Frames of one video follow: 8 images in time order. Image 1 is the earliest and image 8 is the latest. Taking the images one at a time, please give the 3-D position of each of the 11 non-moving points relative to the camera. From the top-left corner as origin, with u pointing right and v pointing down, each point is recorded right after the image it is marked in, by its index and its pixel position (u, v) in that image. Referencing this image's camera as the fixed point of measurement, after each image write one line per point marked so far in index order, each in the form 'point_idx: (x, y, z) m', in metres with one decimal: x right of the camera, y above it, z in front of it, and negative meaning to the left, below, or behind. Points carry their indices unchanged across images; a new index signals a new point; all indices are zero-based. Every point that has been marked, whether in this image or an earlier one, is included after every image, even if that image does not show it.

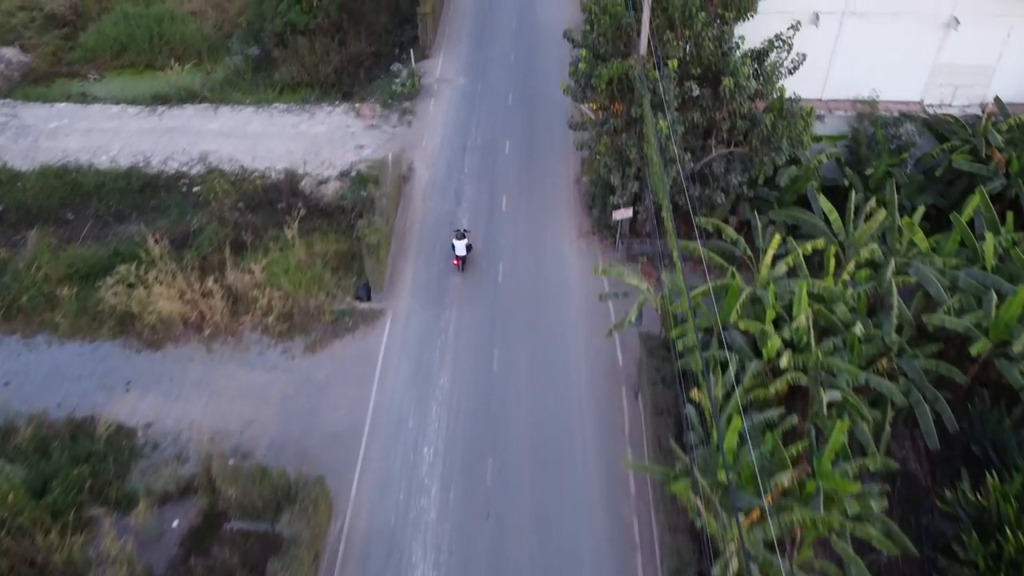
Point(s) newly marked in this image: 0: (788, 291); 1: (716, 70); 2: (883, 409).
0: (+5.5, -0.1, +16.0) m
1: (+4.7, +5.1, +18.7) m
2: (+7.1, -2.3, +15.4) m
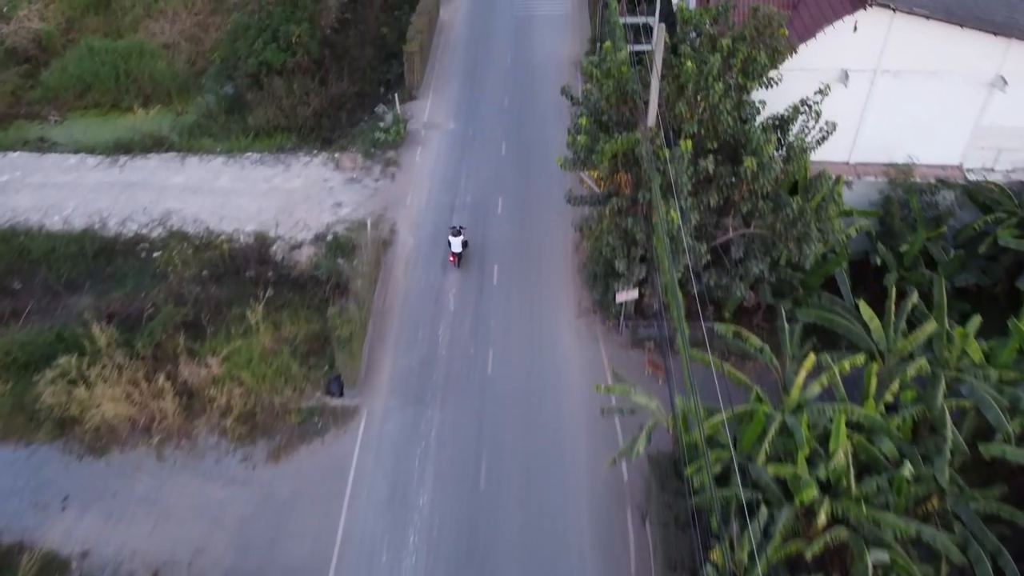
0: (+5.3, -2.2, +13.7) m
1: (+4.5, +2.9, +16.4) m
2: (+6.9, -4.5, +13.1) m
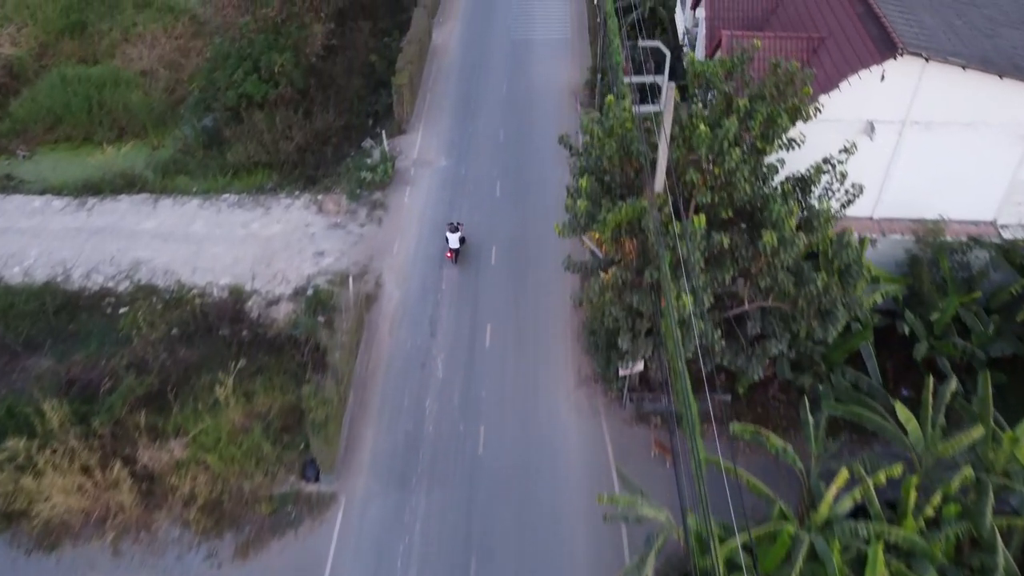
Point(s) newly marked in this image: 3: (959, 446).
0: (+5.1, -3.8, +12.0) m
1: (+4.4, +1.4, +14.7) m
2: (+6.7, -6.0, +11.4) m
3: (+7.2, -2.5, +12.9) m
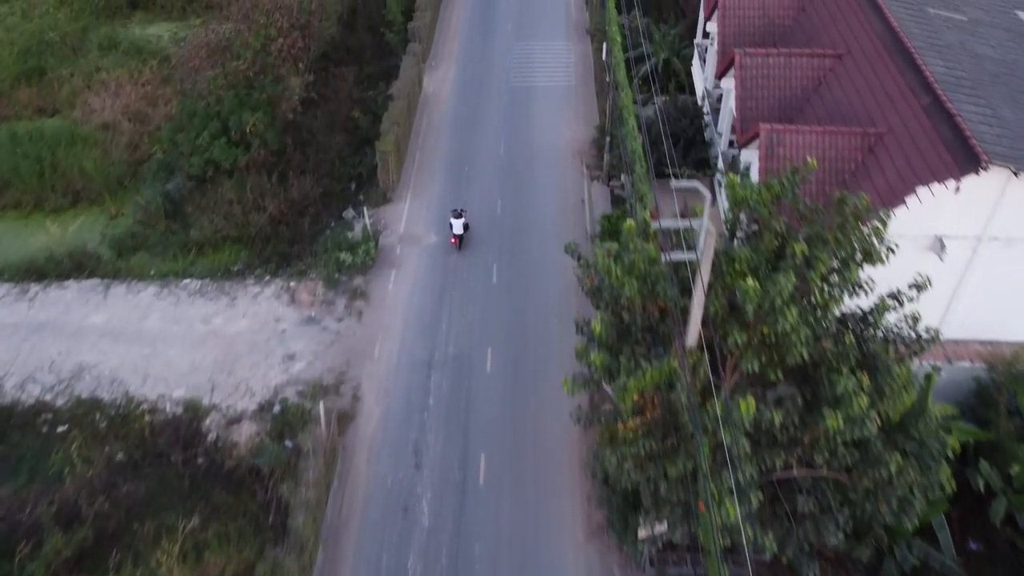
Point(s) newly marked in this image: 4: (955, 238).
0: (+5.1, -6.4, +9.2) m
1: (+4.3, -1.3, +11.8) m
2: (+6.7, -8.7, +8.5) m
3: (+7.1, -5.2, +10.0) m
4: (+7.8, +0.9, +14.2) m
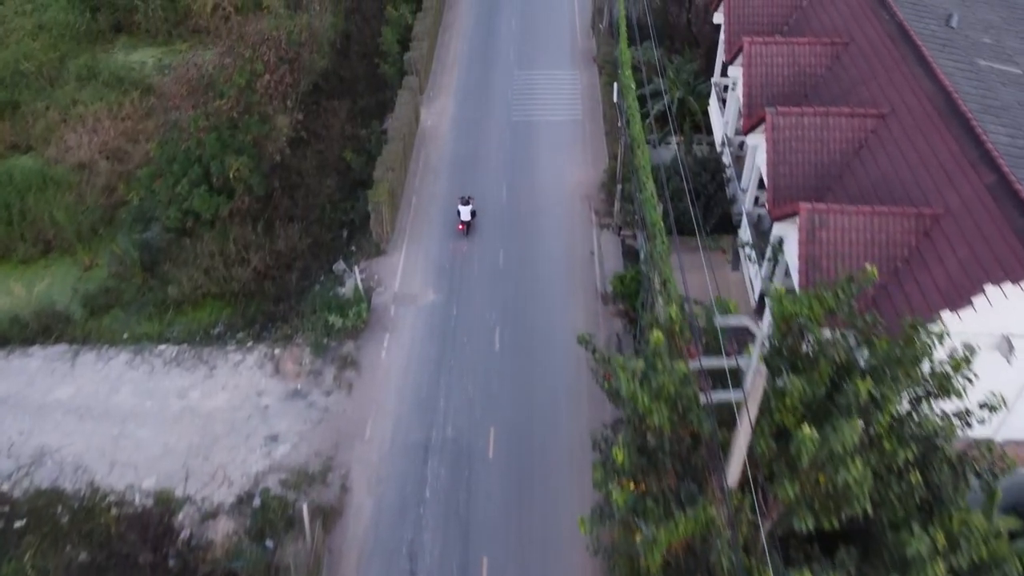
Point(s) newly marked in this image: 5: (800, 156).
0: (+5.2, -8.1, +7.4) m
1: (+4.4, -2.9, +10.1) m
2: (+6.8, -10.3, +6.8) m
3: (+7.2, -6.8, +8.3) m
4: (+7.9, -0.8, +12.4) m
5: (+5.5, +2.5, +15.5) m
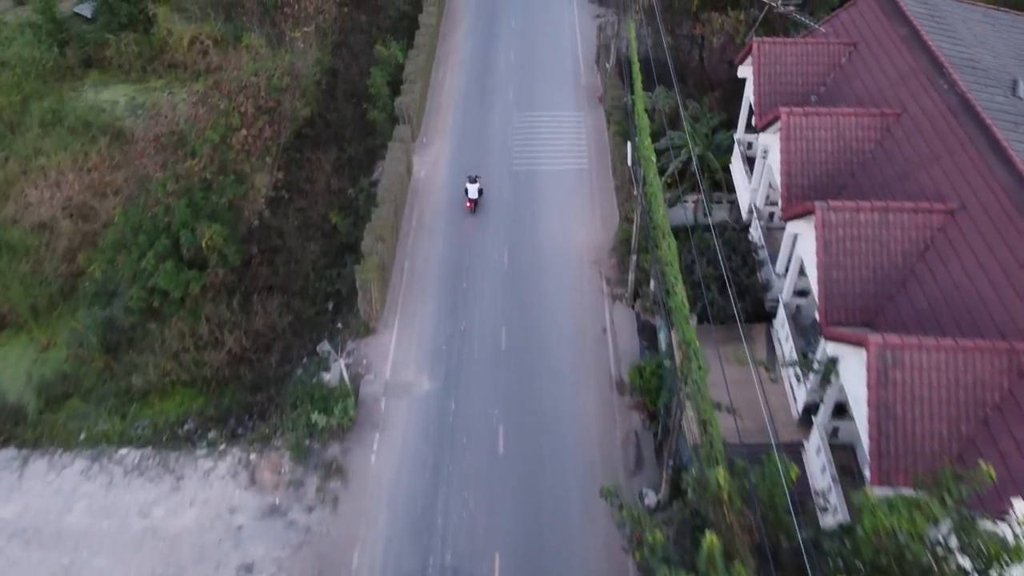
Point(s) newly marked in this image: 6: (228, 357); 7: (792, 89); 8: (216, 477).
0: (+5.5, -10.1, +5.2) m
1: (+4.6, -5.0, +7.9) m
2: (+7.1, -12.4, +4.6) m
3: (+7.5, -8.9, +6.1) m
4: (+8.1, -2.8, +10.3) m
5: (+5.6, +0.5, +13.3) m
6: (-7.0, -1.8, +19.9) m
7: (+6.3, +4.4, +18.0) m
8: (-6.3, -4.1, +17.3) m
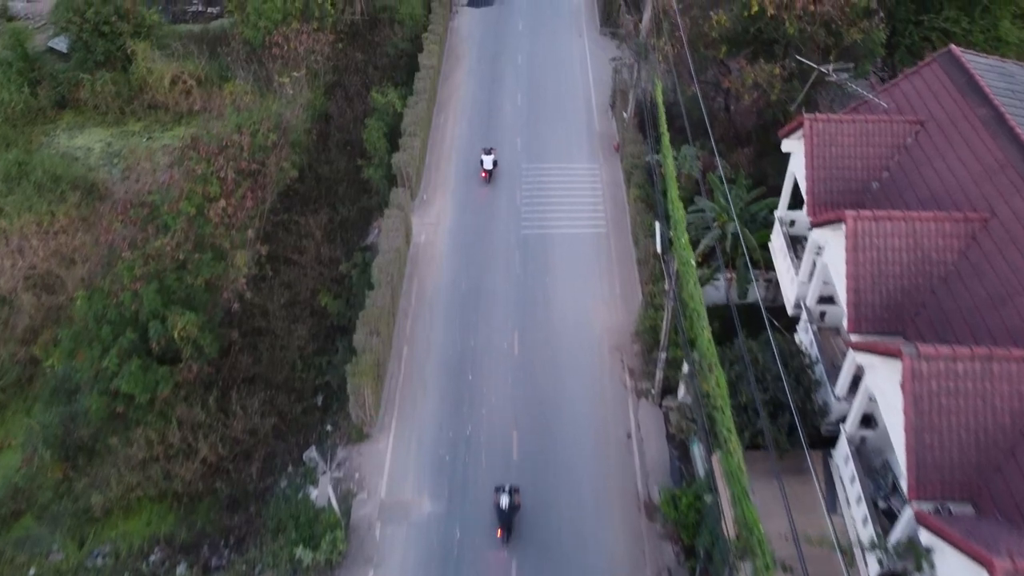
0: (+5.8, -12.4, +2.8) m
1: (+4.9, -7.2, +5.5) m
2: (+7.4, -14.6, +2.2) m
3: (+7.8, -11.1, +3.7) m
4: (+8.4, -5.0, +7.9) m
5: (+5.9, -1.8, +10.9) m
6: (-6.7, -4.0, +17.4) m
7: (+6.5, +2.2, +15.6) m
8: (-6.1, -6.3, +14.9) m
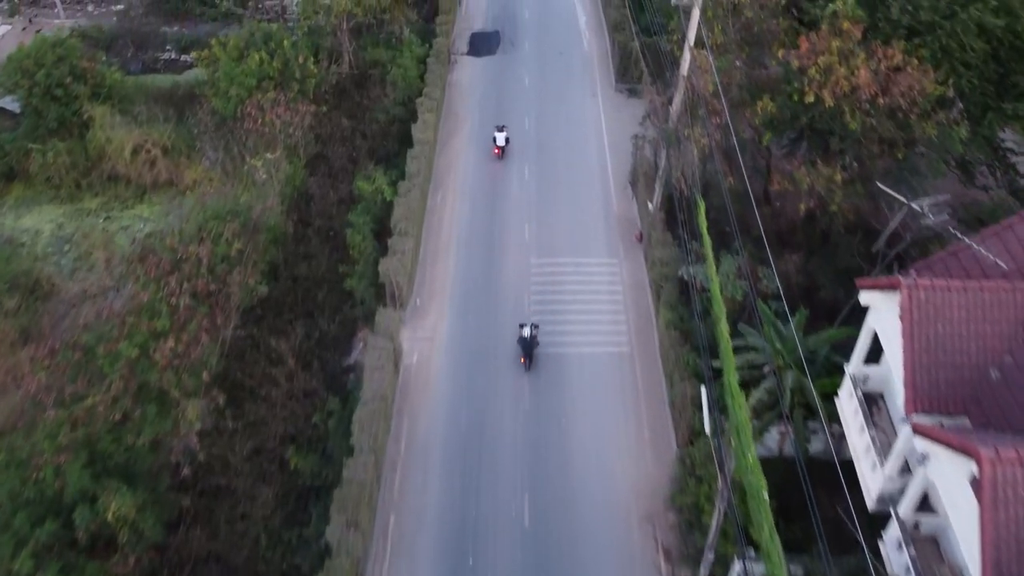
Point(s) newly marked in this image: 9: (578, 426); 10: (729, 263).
0: (+6.0, -15.6, -0.7) m
1: (+5.1, -10.5, +2.0) m
2: (+7.6, -17.9, -1.3) m
3: (+8.0, -14.4, +0.2) m
4: (+8.6, -8.3, +4.4) m
5: (+6.1, -5.0, +7.4) m
6: (-6.5, -7.2, +14.0) m
7: (+6.7, -1.1, +12.1) m
8: (-5.9, -9.6, +11.4) m
9: (+1.6, -3.3, +18.4) m
10: (+5.0, +0.6, +18.9) m
